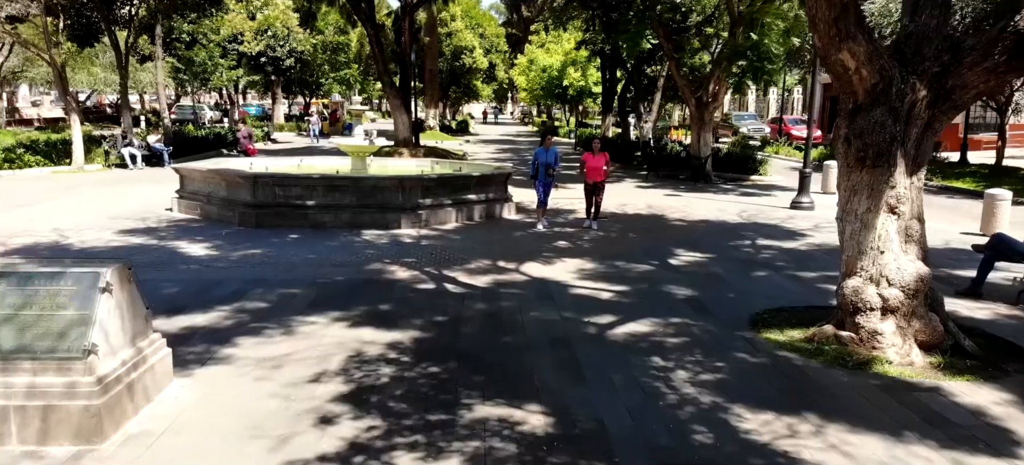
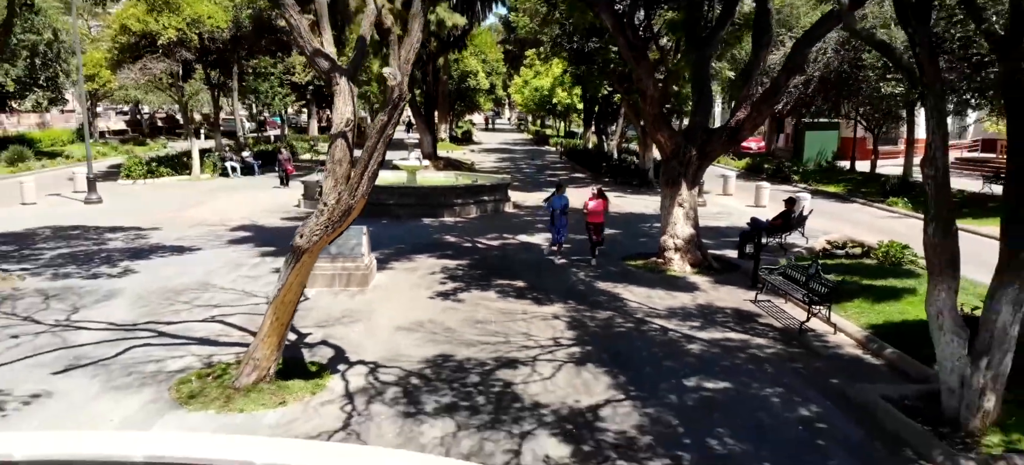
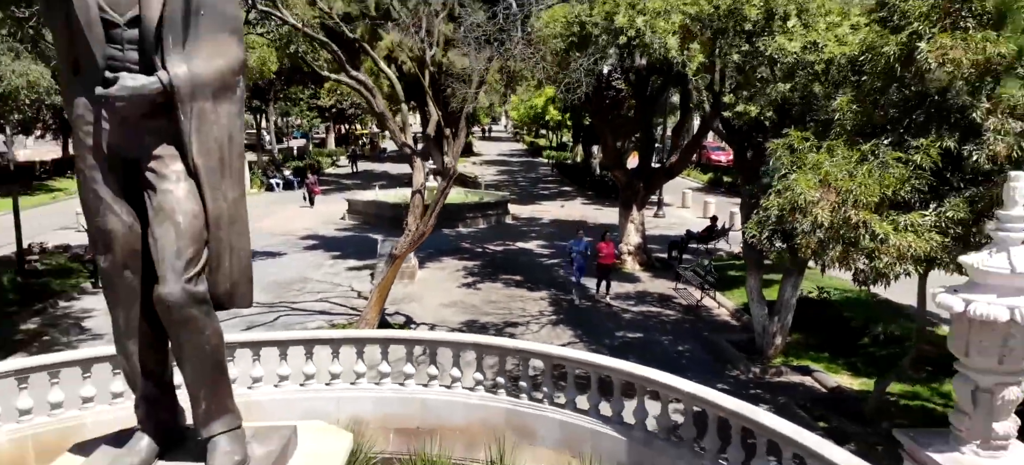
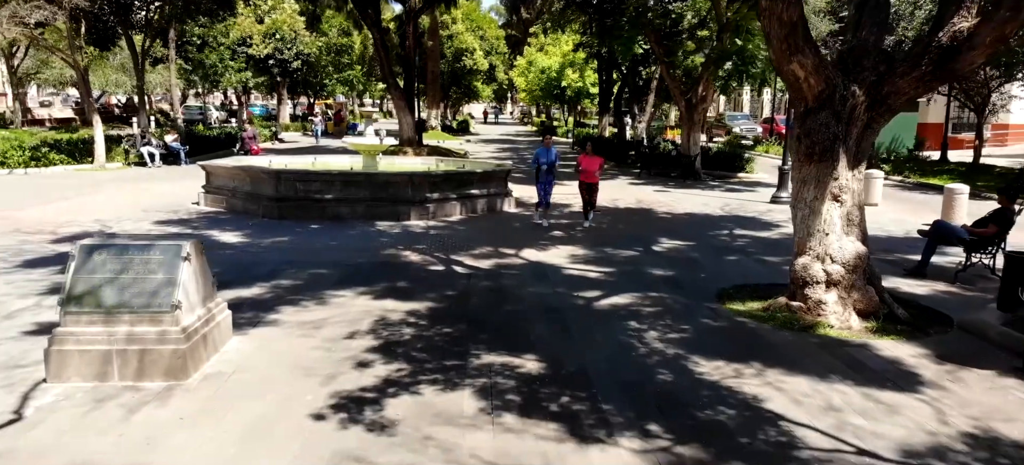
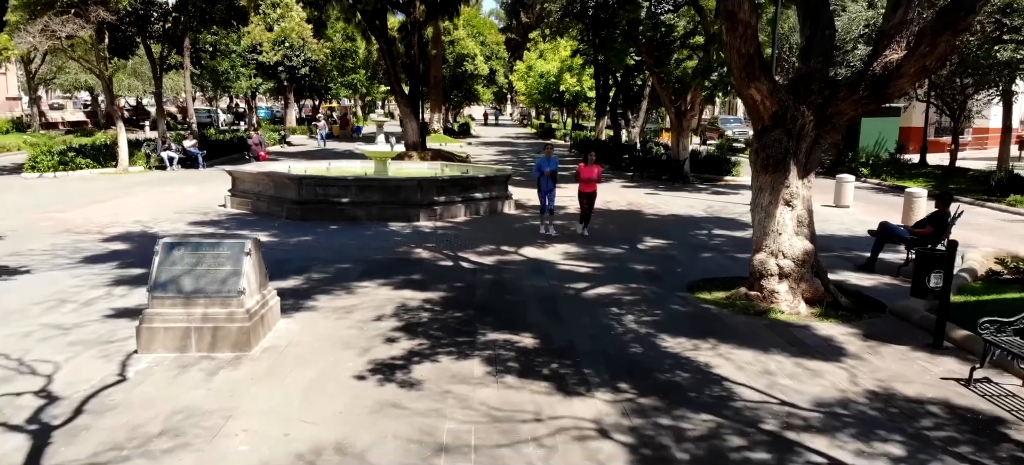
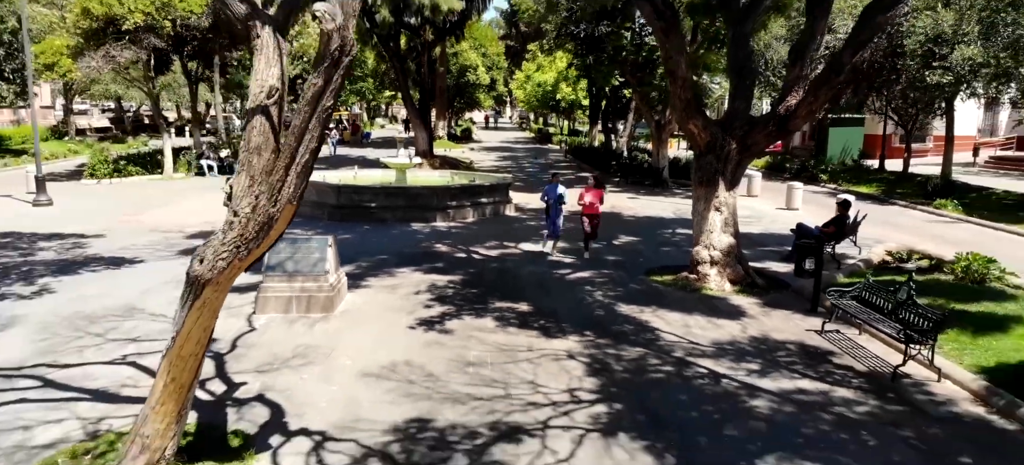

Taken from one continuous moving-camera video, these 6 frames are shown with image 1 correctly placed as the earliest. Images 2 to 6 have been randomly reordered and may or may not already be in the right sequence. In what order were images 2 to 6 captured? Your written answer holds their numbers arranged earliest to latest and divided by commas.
4, 5, 6, 2, 3
